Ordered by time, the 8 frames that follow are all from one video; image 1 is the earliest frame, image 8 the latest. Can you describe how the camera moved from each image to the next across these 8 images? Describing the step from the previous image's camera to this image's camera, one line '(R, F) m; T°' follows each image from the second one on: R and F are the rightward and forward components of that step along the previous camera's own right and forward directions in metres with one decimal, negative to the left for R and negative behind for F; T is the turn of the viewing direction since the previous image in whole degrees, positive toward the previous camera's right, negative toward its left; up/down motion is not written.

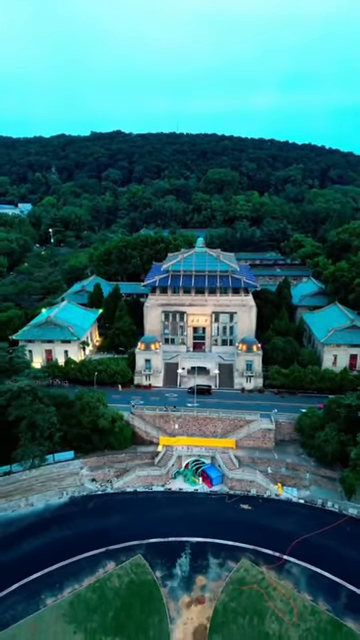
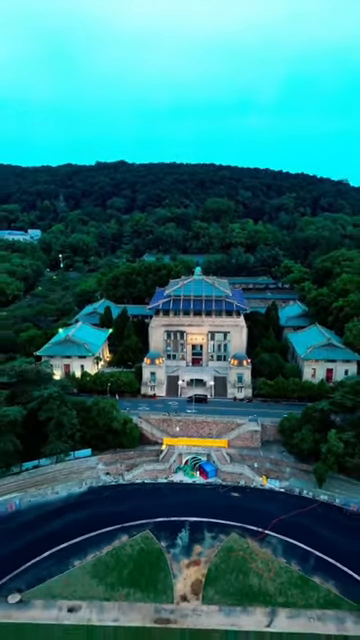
(-0.1, -5.6) m; 0°
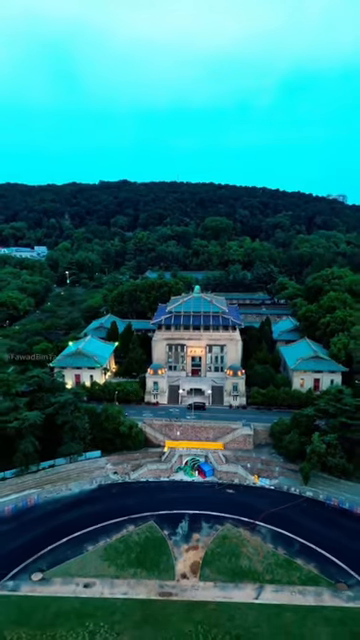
(0.0, -4.0) m; 0°
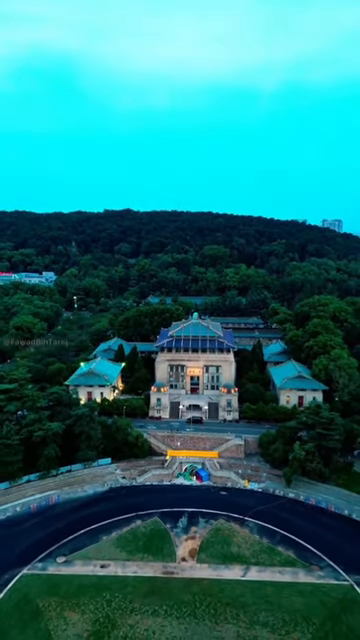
(-0.1, -6.0) m; 0°
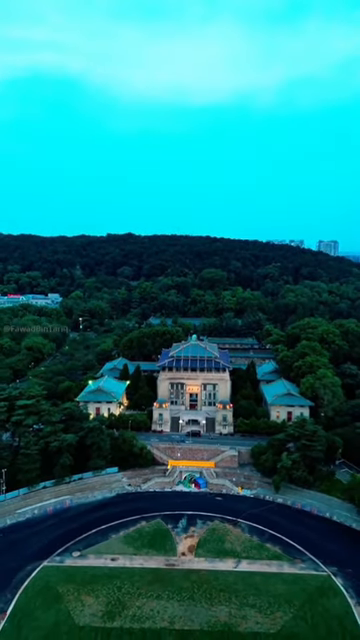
(-0.1, -5.2) m; 0°
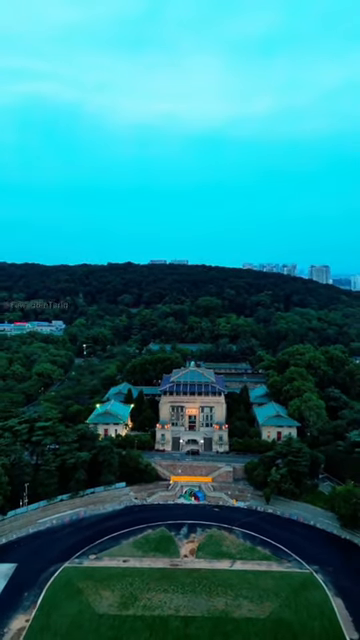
(-0.6, -6.4) m; +1°
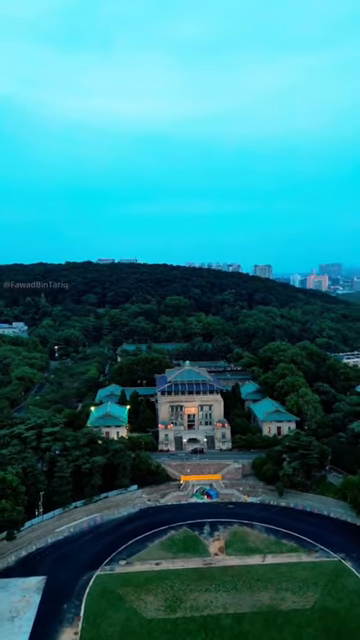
(-7.8, +0.6) m; +7°
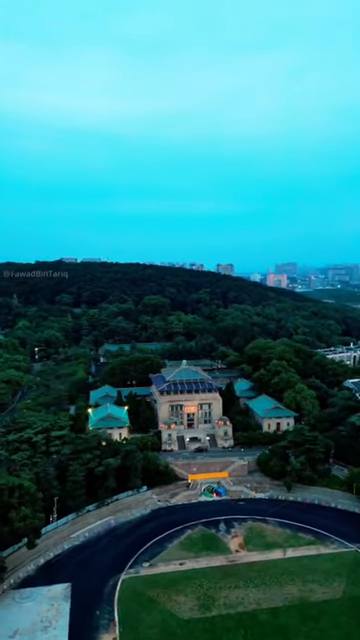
(-5.4, +0.3) m; +5°
